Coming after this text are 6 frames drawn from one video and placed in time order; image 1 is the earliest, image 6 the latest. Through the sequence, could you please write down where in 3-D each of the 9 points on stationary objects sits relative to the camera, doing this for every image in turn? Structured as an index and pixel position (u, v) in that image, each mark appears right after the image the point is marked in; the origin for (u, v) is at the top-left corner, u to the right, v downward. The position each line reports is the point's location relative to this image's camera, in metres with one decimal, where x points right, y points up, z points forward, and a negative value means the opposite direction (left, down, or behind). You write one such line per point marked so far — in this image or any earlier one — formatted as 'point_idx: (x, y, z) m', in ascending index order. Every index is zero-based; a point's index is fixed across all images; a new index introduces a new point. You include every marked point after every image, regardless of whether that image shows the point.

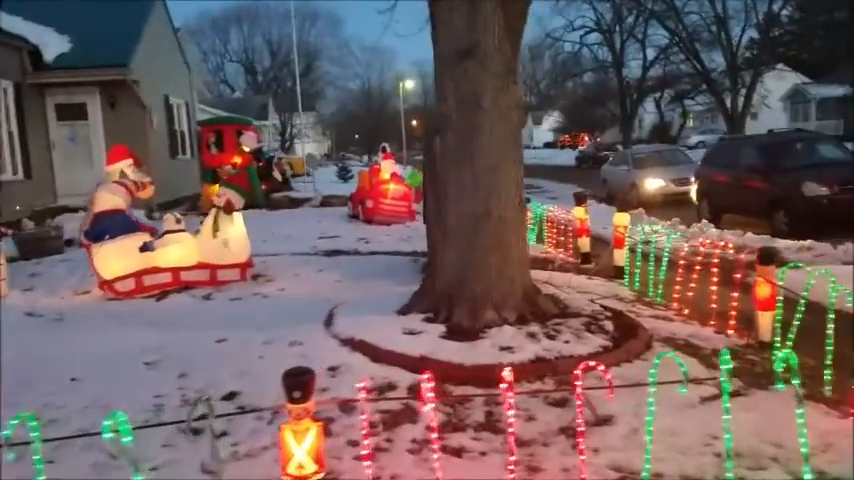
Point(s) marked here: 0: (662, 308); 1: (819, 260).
0: (+2.4, -0.7, +7.6) m
1: (+5.9, -0.3, +11.3) m
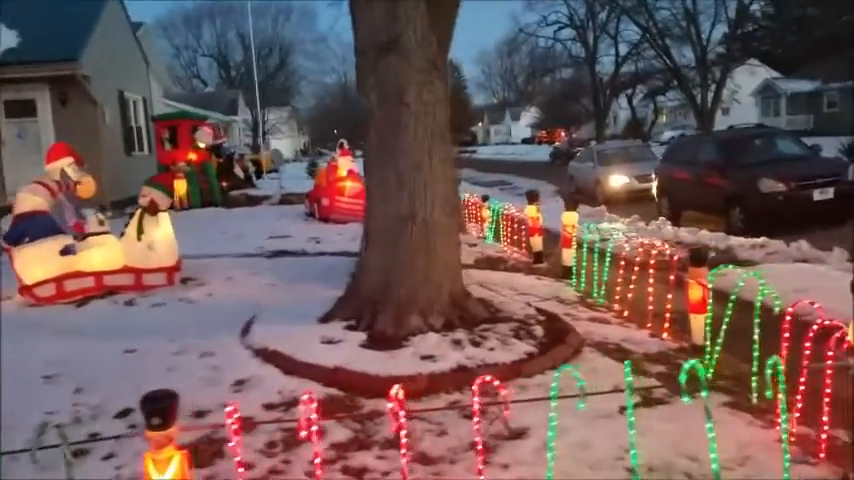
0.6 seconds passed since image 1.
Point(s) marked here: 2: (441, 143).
0: (+1.8, -0.7, +7.4) m
1: (+5.2, -0.3, +11.2) m
2: (+0.1, +0.8, +5.8) m
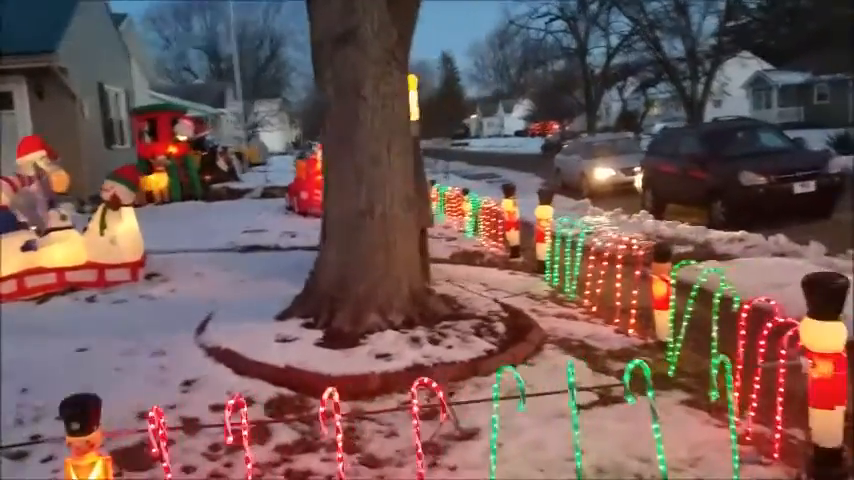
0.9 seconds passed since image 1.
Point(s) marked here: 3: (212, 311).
0: (+1.4, -0.6, +7.4) m
1: (+4.8, -0.2, +11.1) m
2: (-0.2, +0.8, +5.7) m
3: (-1.9, -0.6, +6.4) m
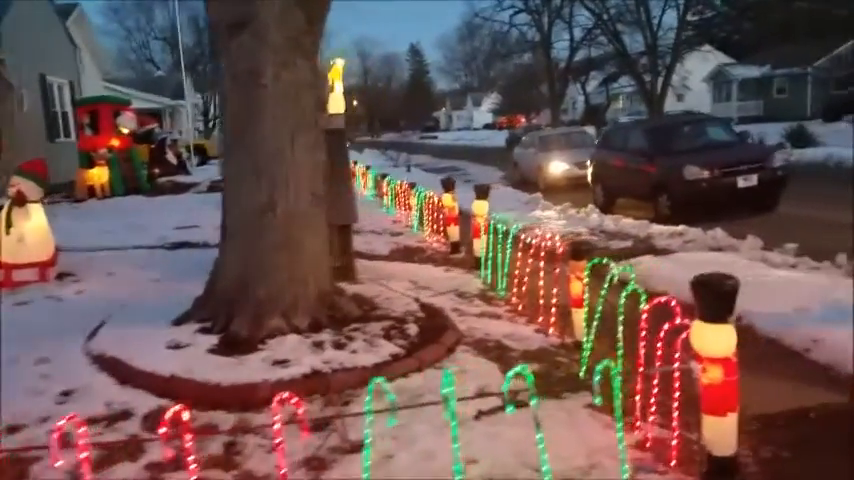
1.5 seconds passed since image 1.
0: (+0.7, -0.6, +7.2) m
1: (+3.9, -0.1, +11.1) m
2: (-0.9, +0.8, +5.4) m
3: (-2.6, -0.6, +6.1) m
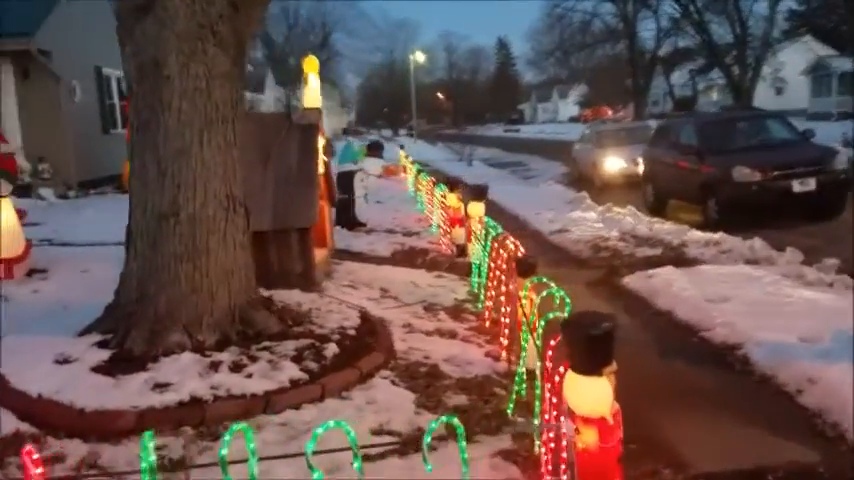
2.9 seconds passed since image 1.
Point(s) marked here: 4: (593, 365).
0: (+0.3, -0.7, +6.6) m
1: (+4.0, -0.2, +10.1) m
2: (-1.4, +0.7, +5.0) m
3: (-3.0, -0.6, +5.8) m
4: (+0.6, -0.5, +2.8) m
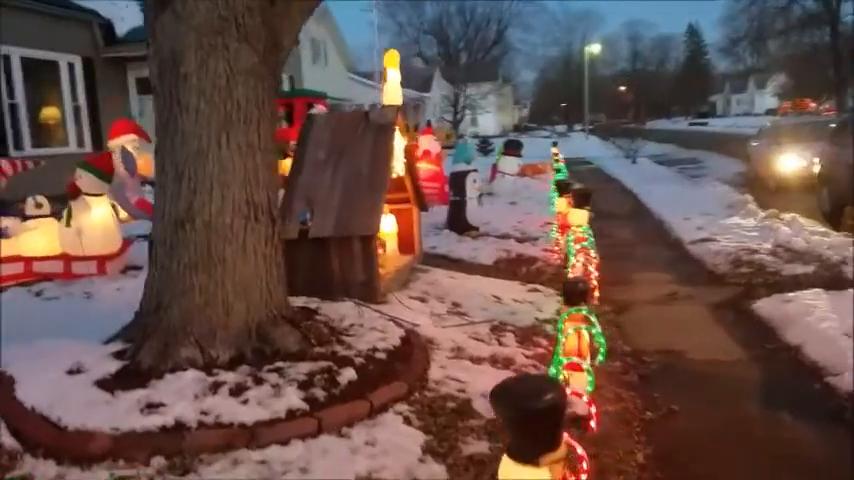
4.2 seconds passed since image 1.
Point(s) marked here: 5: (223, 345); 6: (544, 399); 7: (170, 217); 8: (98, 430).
0: (+0.8, -0.8, +5.8) m
1: (+5.2, -0.4, +8.4) m
2: (-1.2, +0.7, +4.6) m
3: (-2.6, -0.6, +5.8) m
4: (+0.3, -0.6, +2.1) m
5: (-1.3, -0.7, +4.6) m
6: (+0.3, -0.5, +2.1) m
7: (-1.6, +0.1, +4.6) m
8: (-1.7, -1.0, +3.9) m
